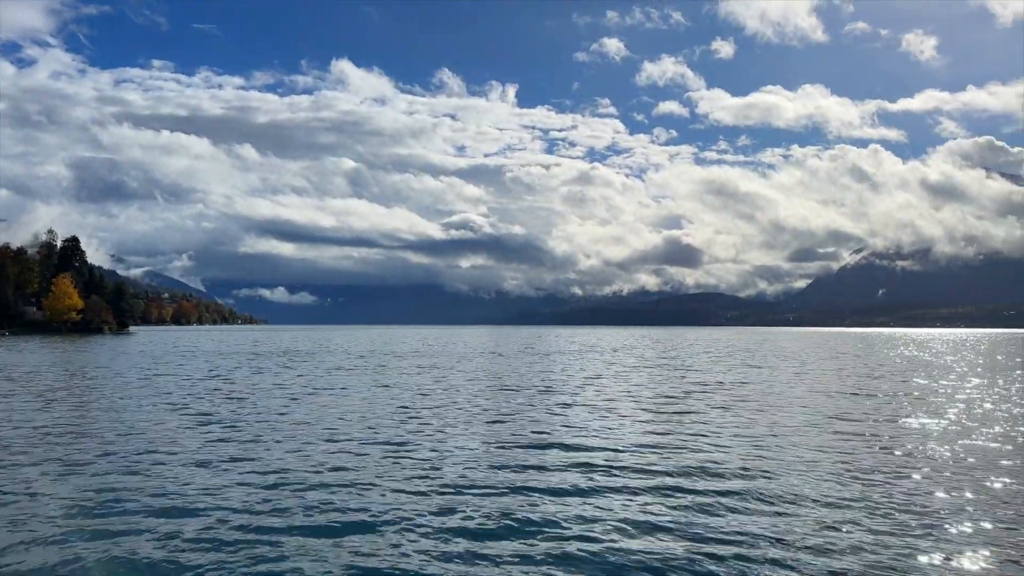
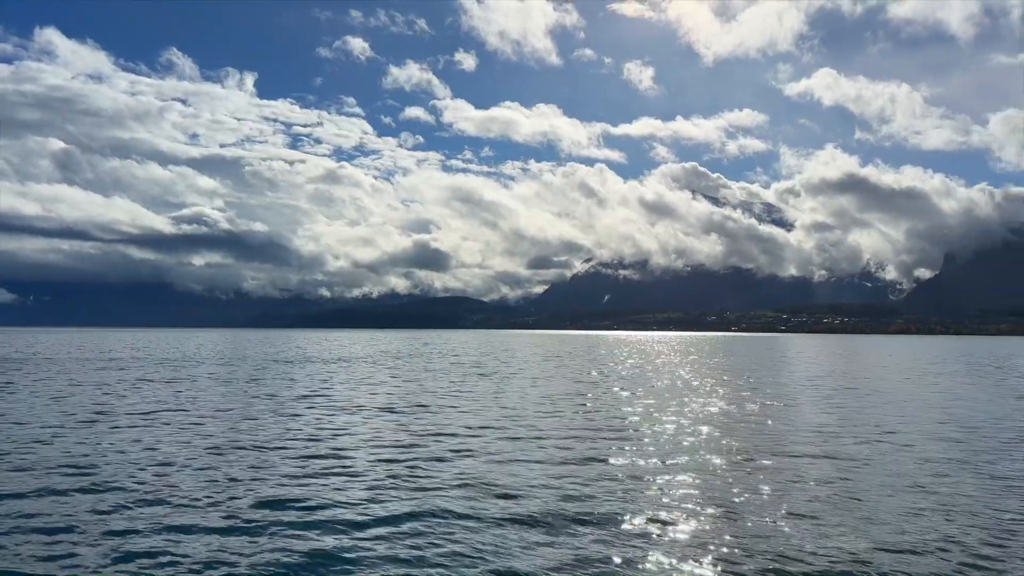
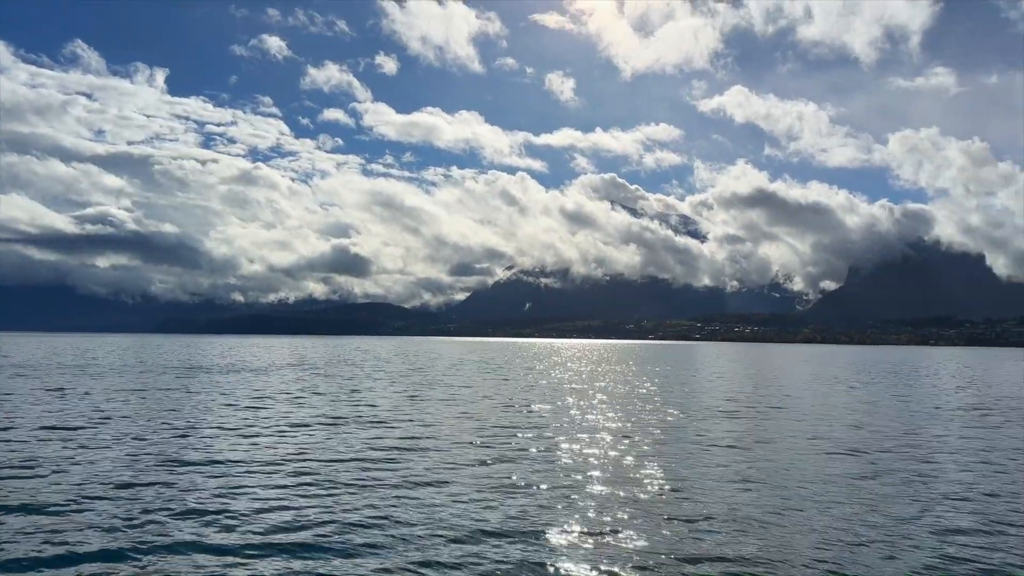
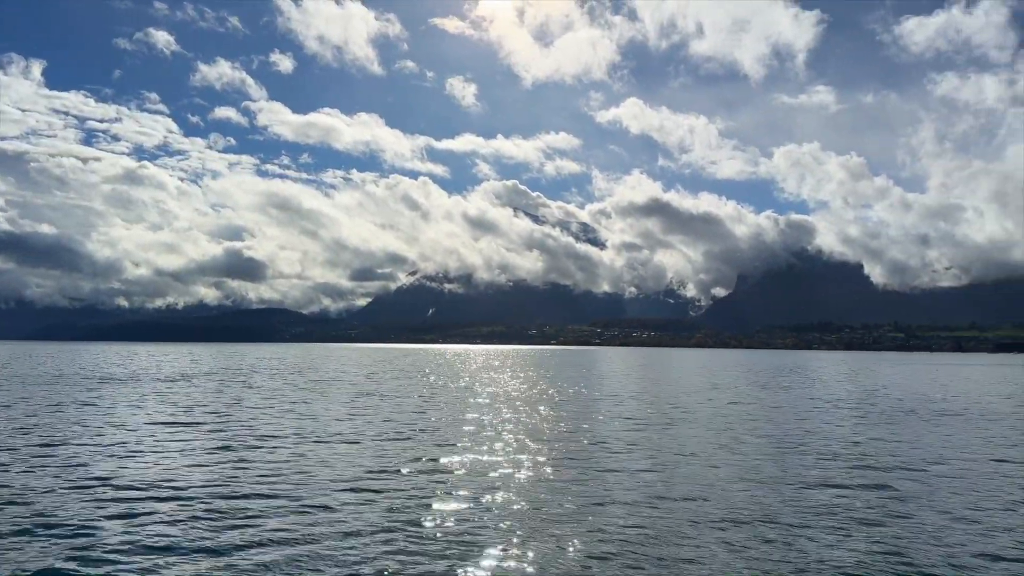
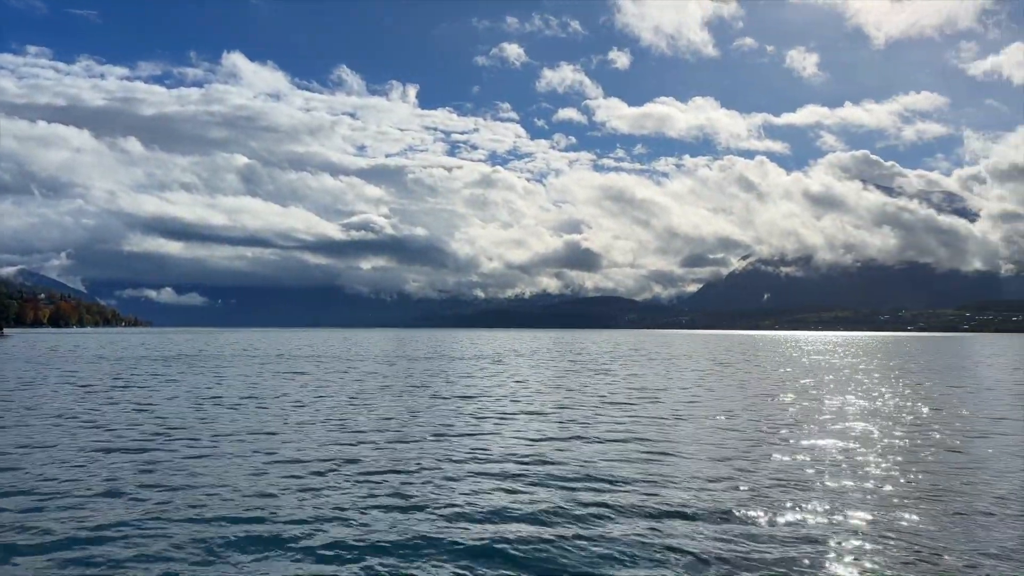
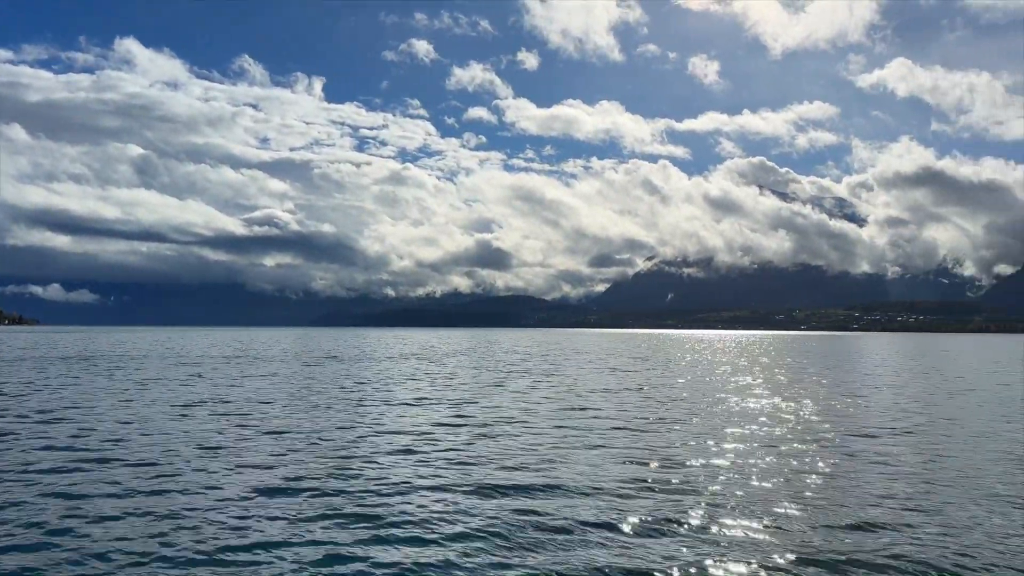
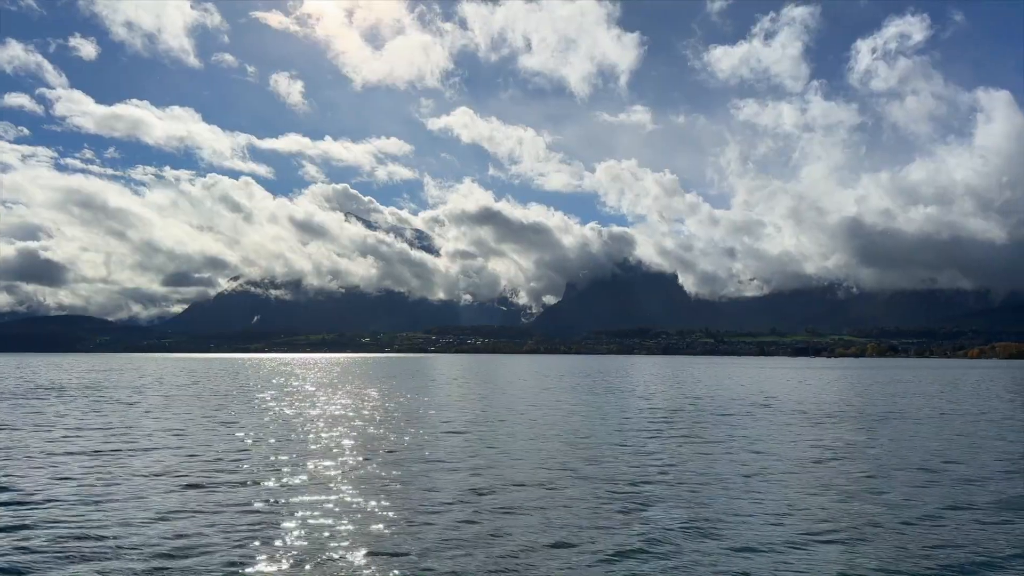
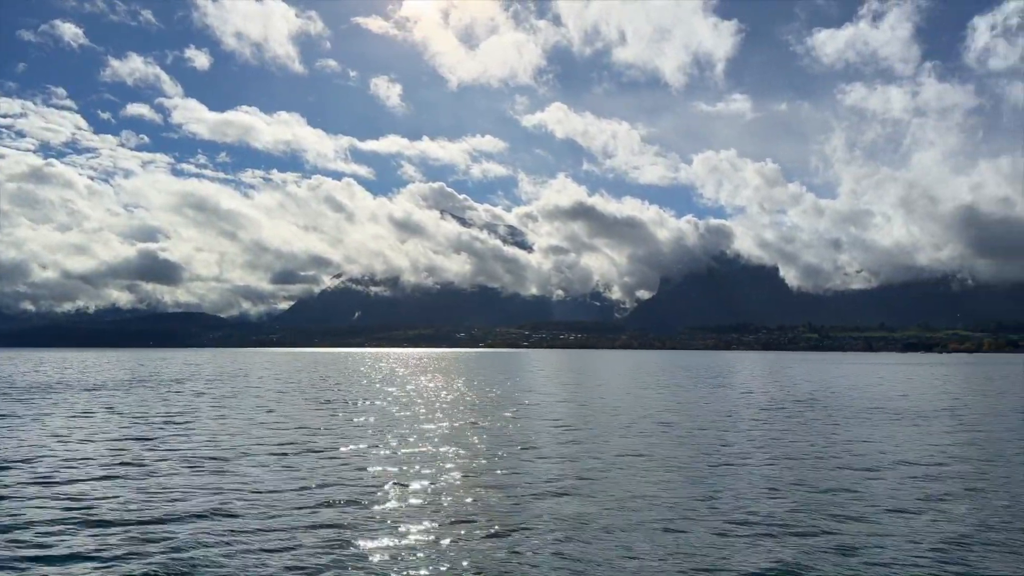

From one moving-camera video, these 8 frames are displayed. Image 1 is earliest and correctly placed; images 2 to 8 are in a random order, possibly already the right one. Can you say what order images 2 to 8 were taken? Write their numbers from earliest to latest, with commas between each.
5, 6, 2, 3, 4, 8, 7
